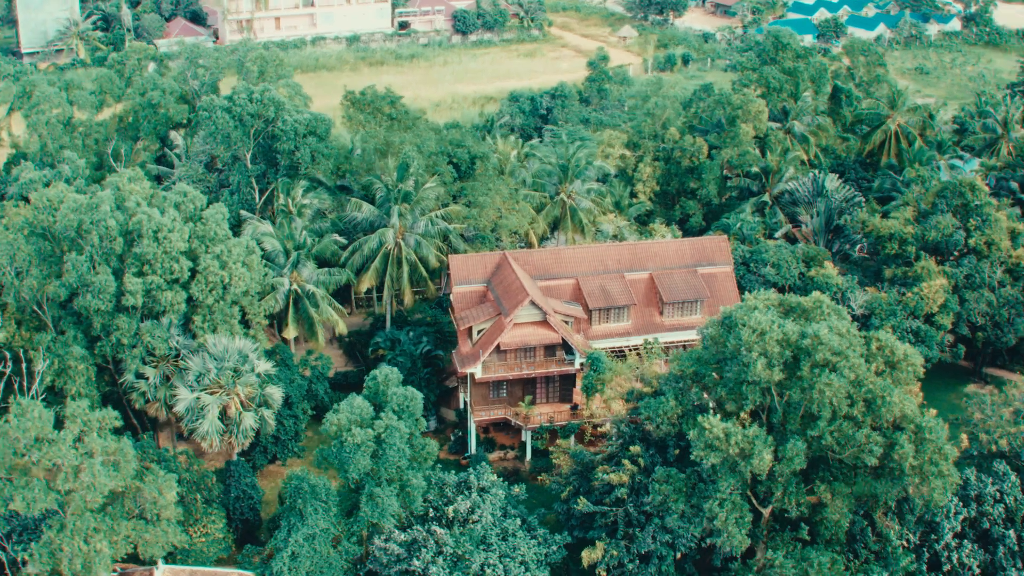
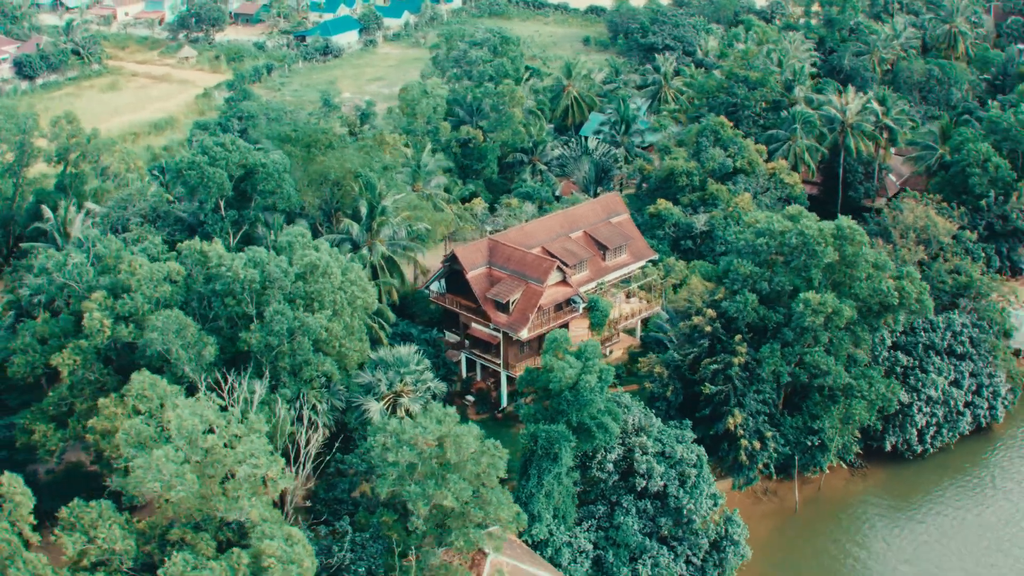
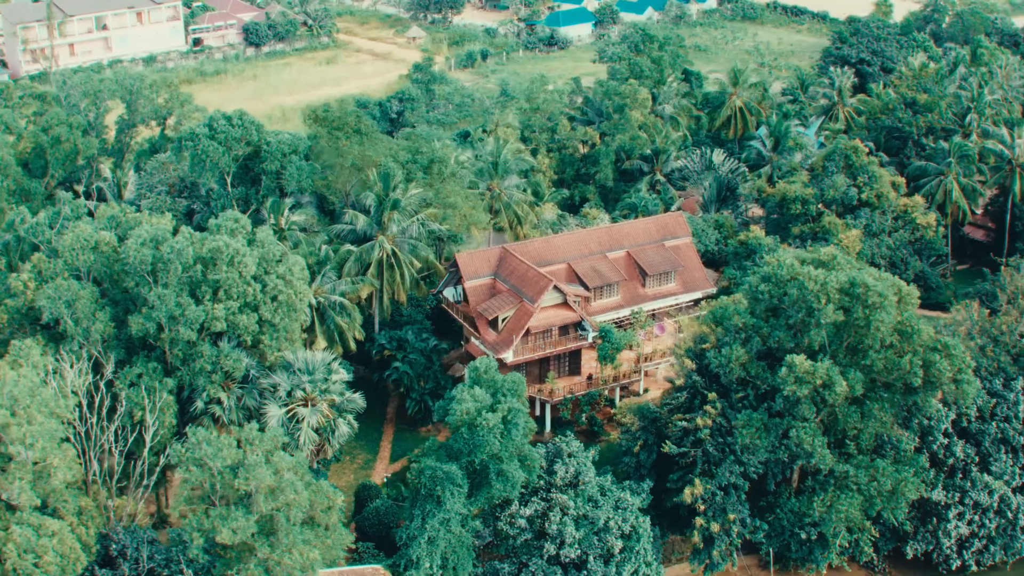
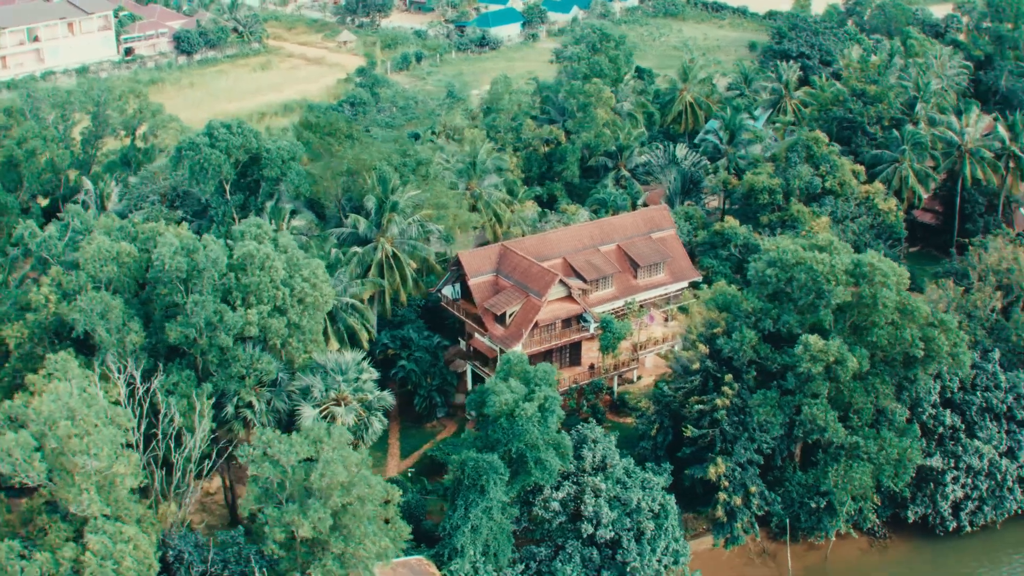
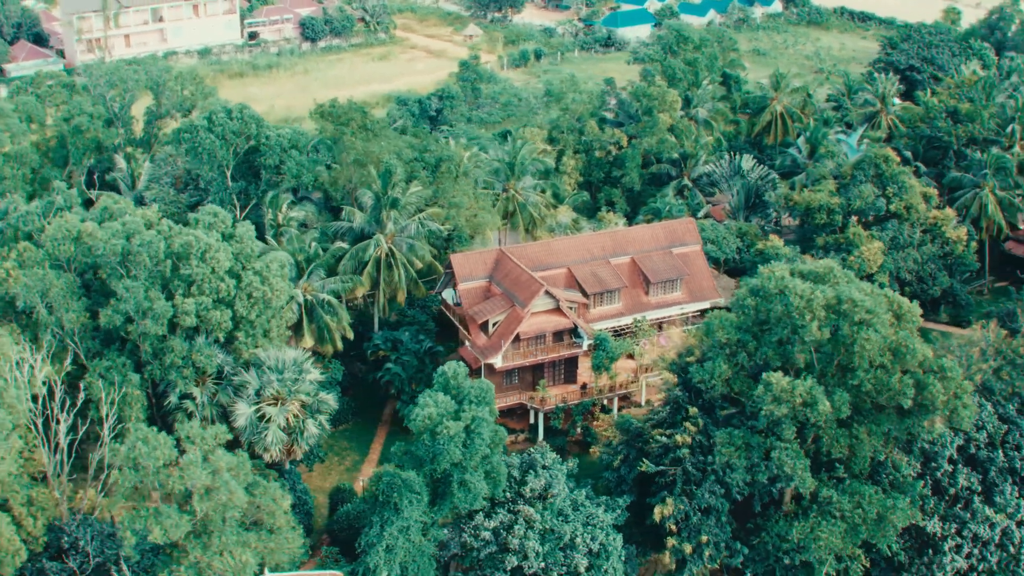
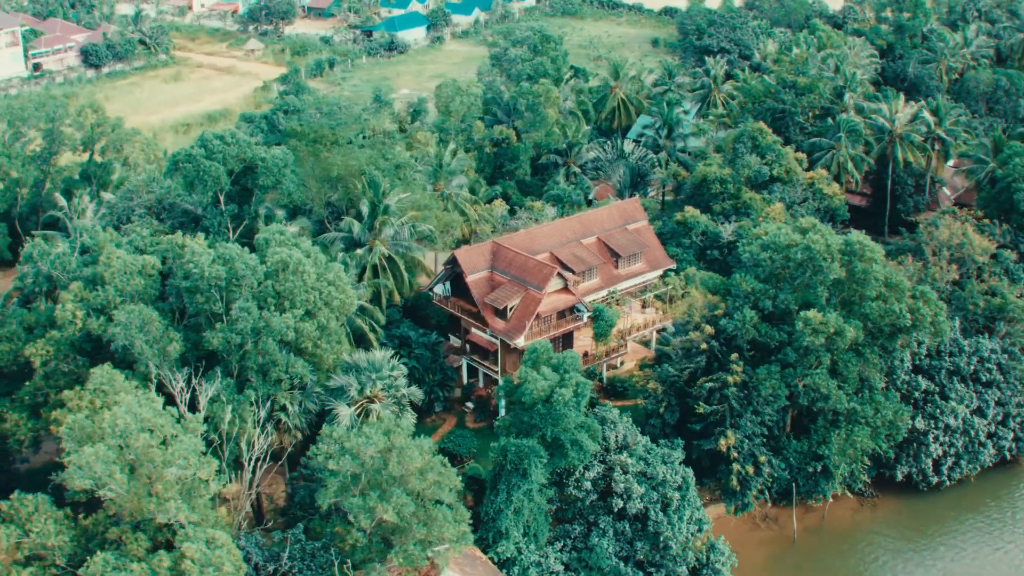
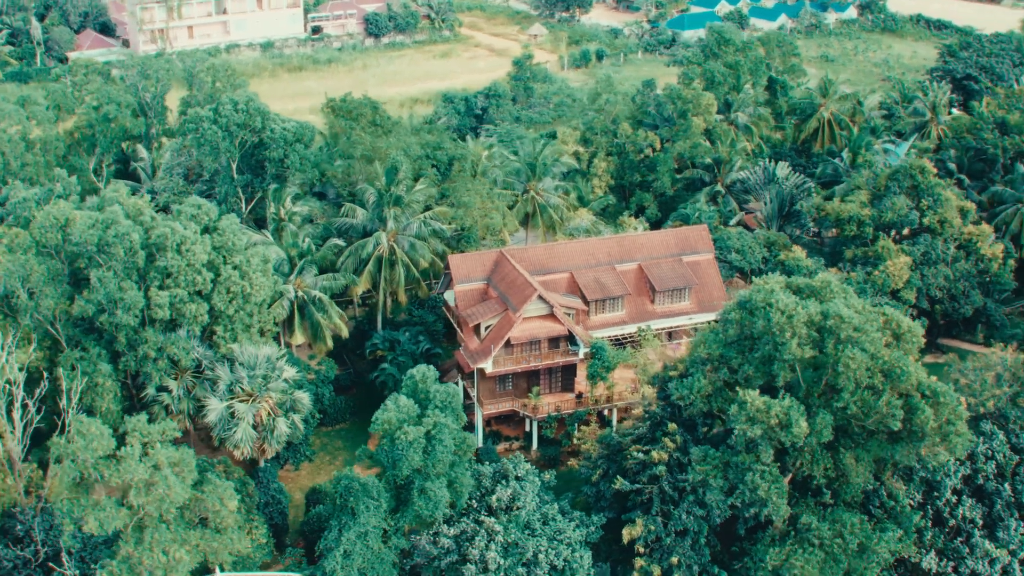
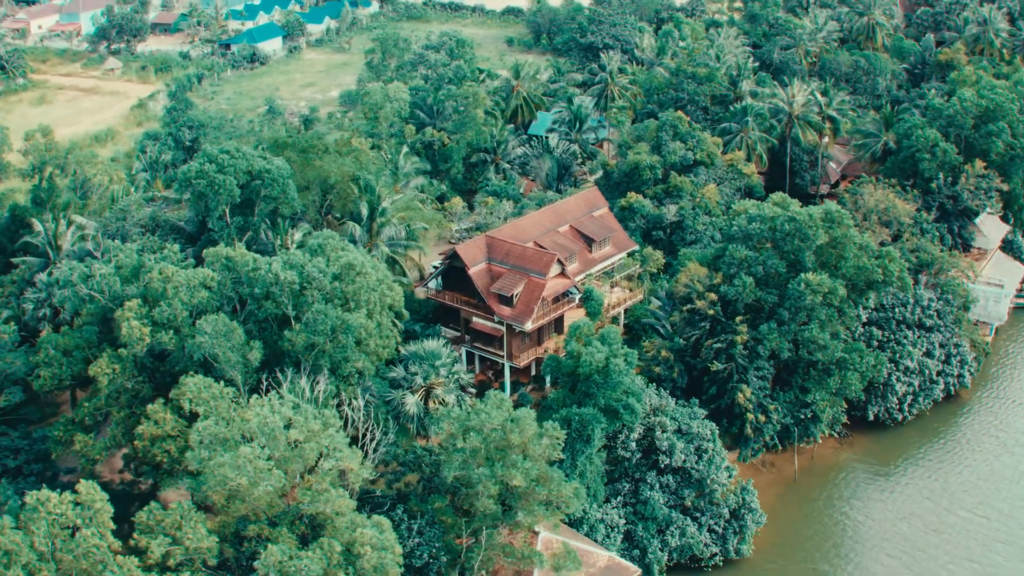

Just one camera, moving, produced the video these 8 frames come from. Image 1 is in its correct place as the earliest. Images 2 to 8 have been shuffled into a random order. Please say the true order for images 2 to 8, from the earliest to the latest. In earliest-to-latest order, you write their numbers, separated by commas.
7, 5, 3, 4, 6, 2, 8
